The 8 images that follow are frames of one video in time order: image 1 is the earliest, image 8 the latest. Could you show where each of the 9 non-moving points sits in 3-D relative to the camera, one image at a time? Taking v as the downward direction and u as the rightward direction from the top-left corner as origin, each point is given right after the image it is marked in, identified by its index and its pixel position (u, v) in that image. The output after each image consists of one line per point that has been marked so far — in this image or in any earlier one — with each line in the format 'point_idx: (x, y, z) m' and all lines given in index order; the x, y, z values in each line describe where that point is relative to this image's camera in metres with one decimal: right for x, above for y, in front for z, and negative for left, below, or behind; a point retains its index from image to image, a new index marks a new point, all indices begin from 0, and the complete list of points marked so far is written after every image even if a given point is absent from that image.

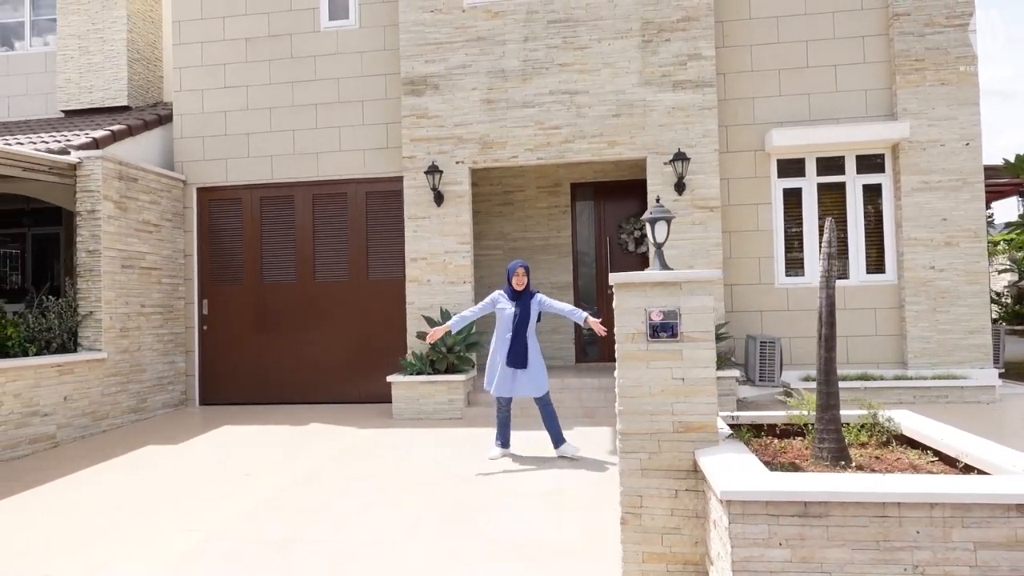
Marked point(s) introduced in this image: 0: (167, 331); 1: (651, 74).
0: (-4.4, -0.5, +9.2) m
1: (+1.6, +2.5, +8.5) m
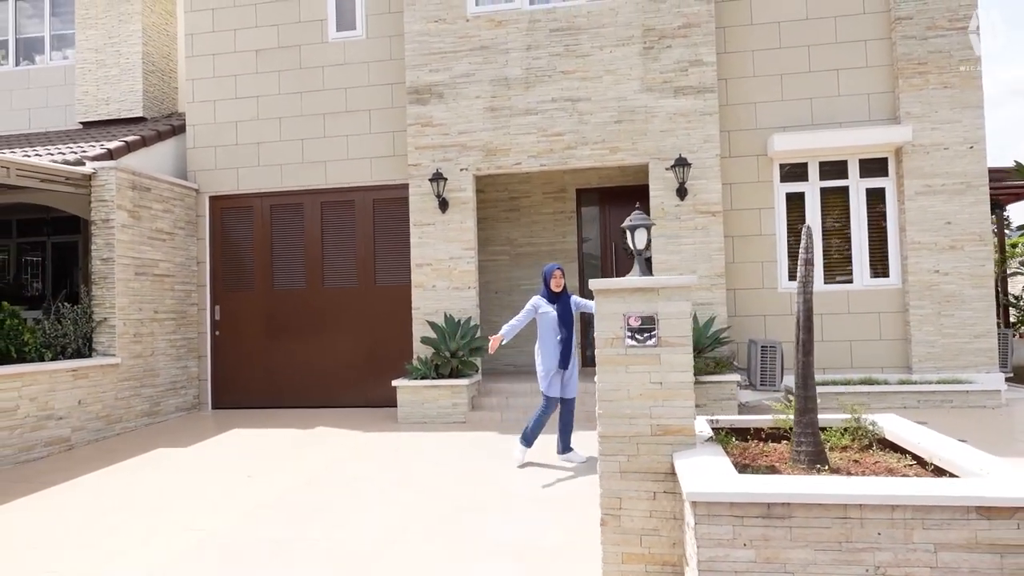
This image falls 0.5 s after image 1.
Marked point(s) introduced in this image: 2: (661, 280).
0: (-4.3, -0.6, +9.4) m
1: (+1.7, +2.5, +8.5) m
2: (+0.7, 0.0, +3.7) m
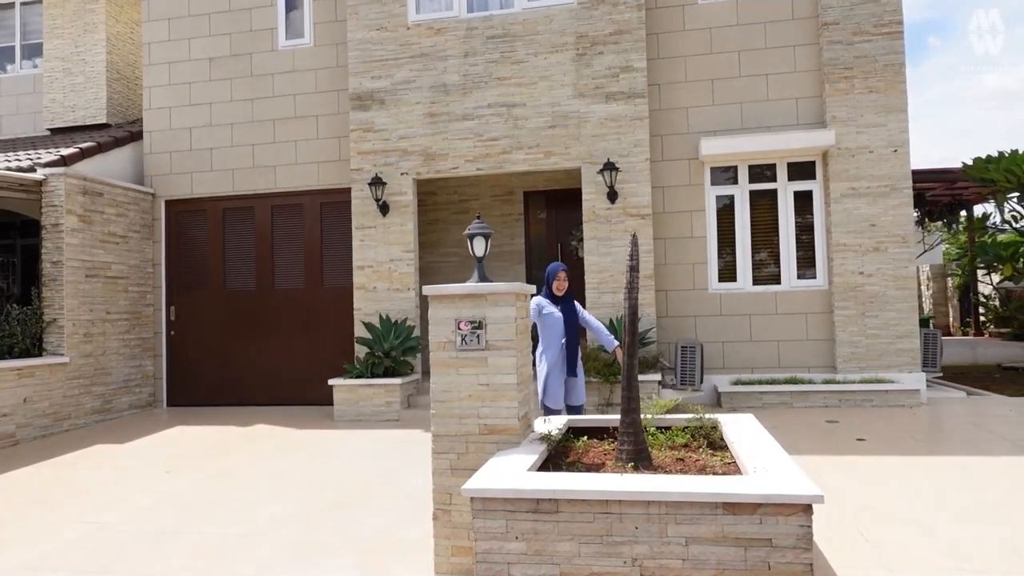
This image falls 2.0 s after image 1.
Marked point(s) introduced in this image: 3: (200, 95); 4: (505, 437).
0: (-5.1, -0.6, +9.7) m
1: (+0.9, +2.4, +8.7) m
2: (-0.1, 0.0, +3.9) m
3: (-4.3, +2.7, +10.1) m
4: (0.0, -0.8, +3.9) m
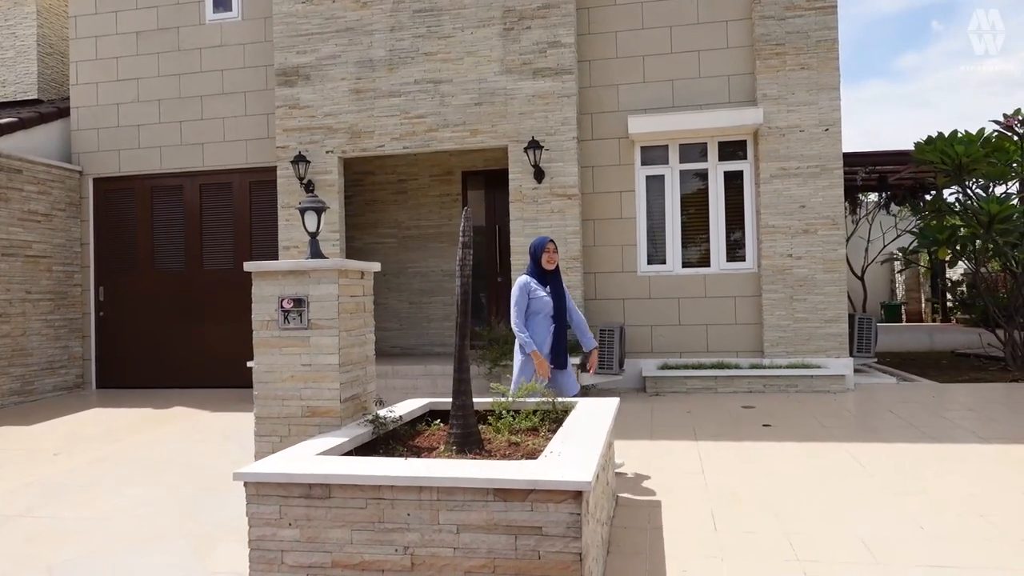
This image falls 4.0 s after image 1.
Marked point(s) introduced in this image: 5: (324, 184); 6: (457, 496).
0: (-6.0, -0.4, +9.5) m
1: (0.0, +2.6, +8.5) m
2: (-1.0, +0.1, +3.7) m
3: (-5.2, +3.0, +9.8) m
4: (-0.9, -0.7, +3.7) m
5: (-2.3, +1.3, +8.9) m
6: (-0.2, -0.8, +2.7) m
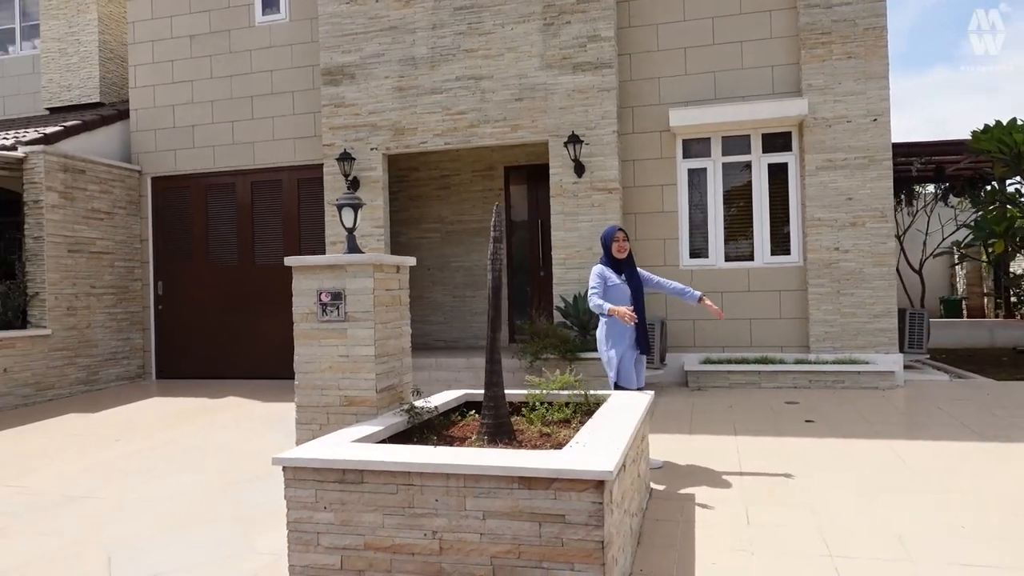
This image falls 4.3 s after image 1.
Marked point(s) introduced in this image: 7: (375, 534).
0: (-5.4, -0.3, +10.0) m
1: (+0.5, +2.7, +8.5) m
2: (-0.9, +0.2, +3.8) m
3: (-4.6, +3.0, +10.2) m
4: (-0.8, -0.6, +3.8) m
5: (-1.8, +1.4, +9.1) m
6: (-0.1, -0.8, +2.8) m
7: (-0.6, -1.0, +2.9) m
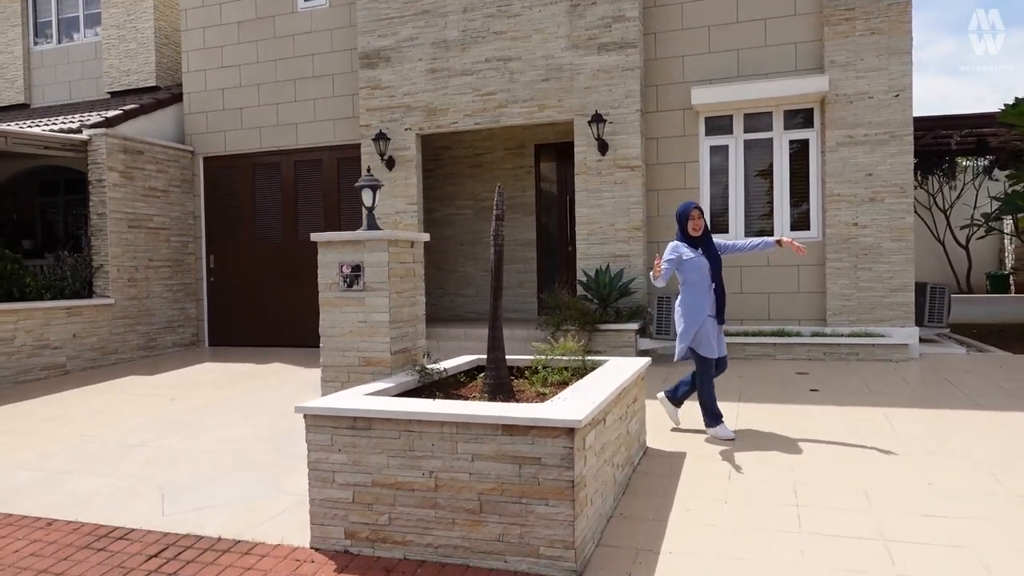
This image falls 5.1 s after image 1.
0: (-5.0, +0.1, +10.7) m
1: (+0.8, +3.0, +8.8) m
2: (-0.9, +0.3, +4.3) m
3: (-4.2, +3.4, +10.8) m
4: (-0.8, -0.5, +4.3) m
5: (-1.4, +1.7, +9.6) m
6: (-0.2, -0.6, +3.3) m
7: (-0.6, -0.9, +3.4) m
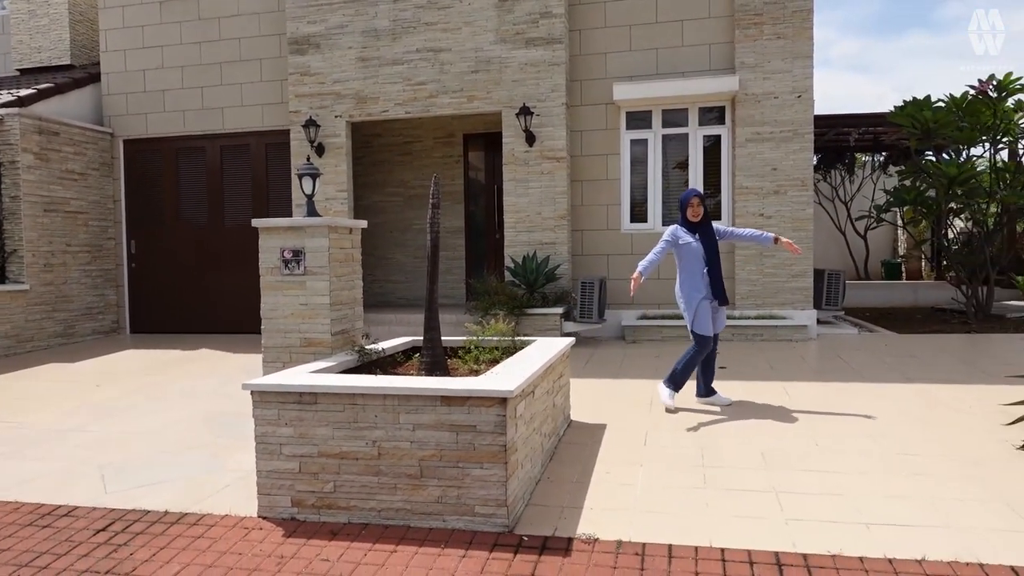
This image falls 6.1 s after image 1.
0: (-6.0, +0.3, +10.5) m
1: (-0.1, +3.2, +9.0) m
2: (-1.3, +0.4, +4.4) m
3: (-5.2, +3.6, +10.5) m
4: (-1.2, -0.4, +4.5) m
5: (-2.4, +1.9, +9.6) m
6: (-0.5, -0.6, +3.6) m
7: (-0.9, -0.8, +3.7) m
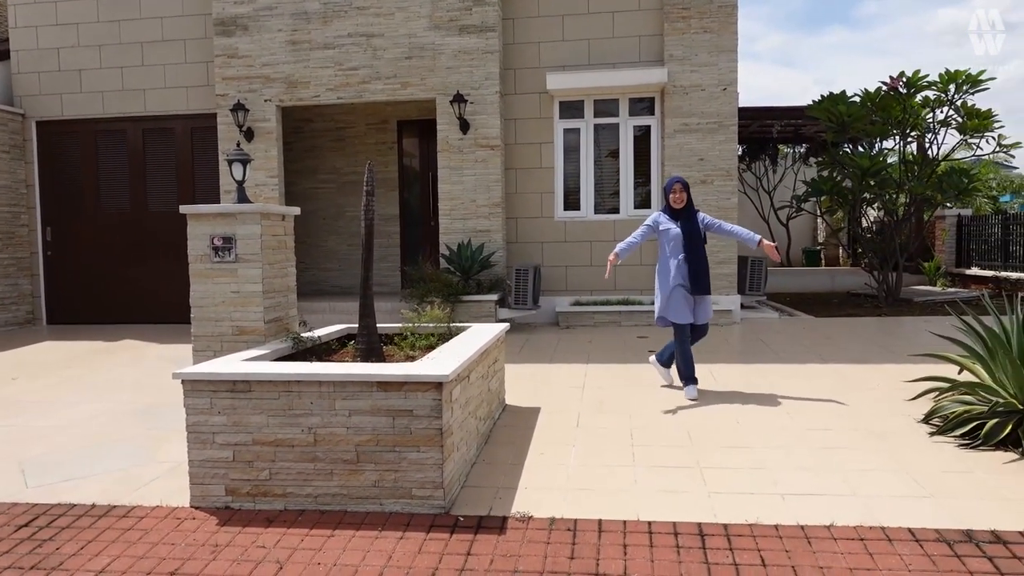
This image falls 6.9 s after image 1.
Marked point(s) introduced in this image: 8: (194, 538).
0: (-6.9, +0.4, +9.9) m
1: (-0.9, +3.4, +9.0) m
2: (-1.7, +0.5, +4.4) m
3: (-6.2, +3.8, +10.0) m
4: (-1.6, -0.3, +4.5) m
5: (-3.3, +2.1, +9.4) m
6: (-0.8, -0.5, +3.6) m
7: (-1.3, -0.7, +3.6) m
8: (-1.5, -1.2, +3.4) m
